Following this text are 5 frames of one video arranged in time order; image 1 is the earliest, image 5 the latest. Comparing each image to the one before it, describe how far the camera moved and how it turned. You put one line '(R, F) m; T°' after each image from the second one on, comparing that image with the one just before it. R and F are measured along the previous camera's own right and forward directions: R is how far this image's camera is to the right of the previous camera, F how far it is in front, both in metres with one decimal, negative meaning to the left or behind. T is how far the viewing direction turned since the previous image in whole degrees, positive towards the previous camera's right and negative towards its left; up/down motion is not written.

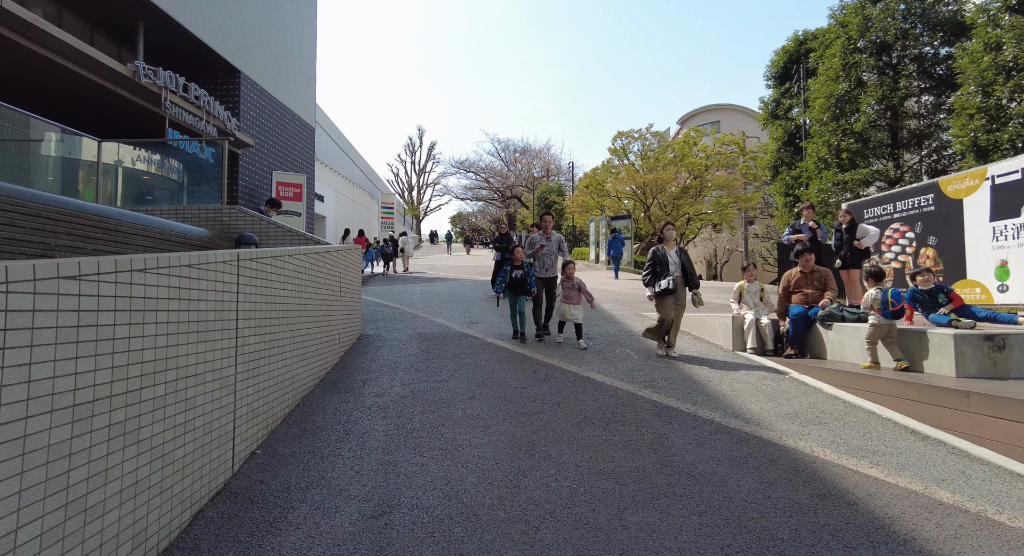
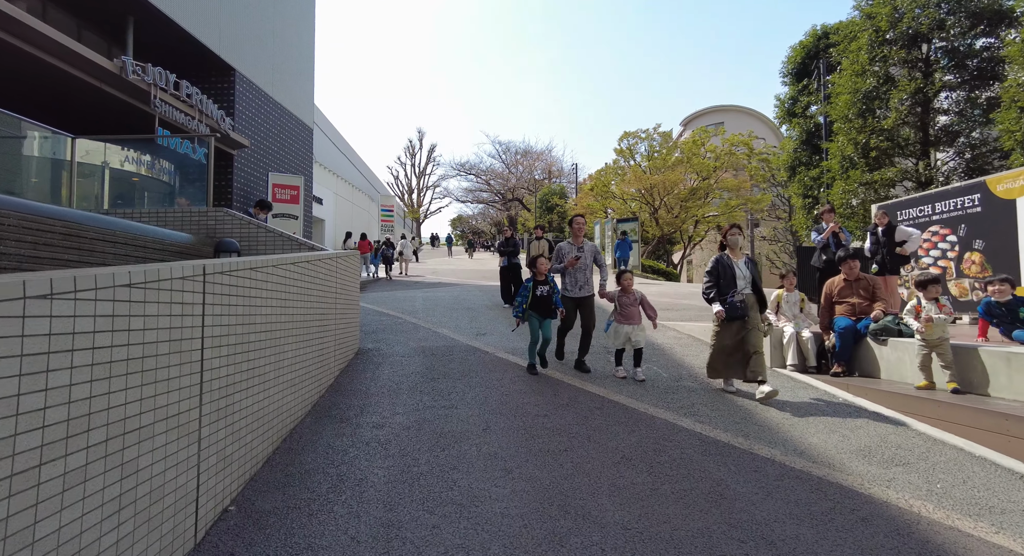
(-0.2, +0.6) m; 0°
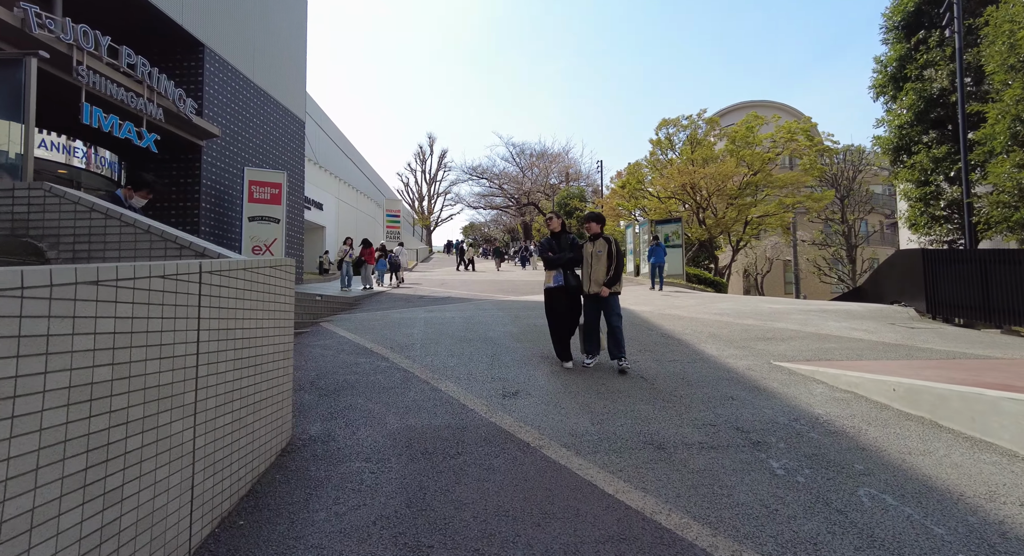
(-0.4, +2.9) m; -2°
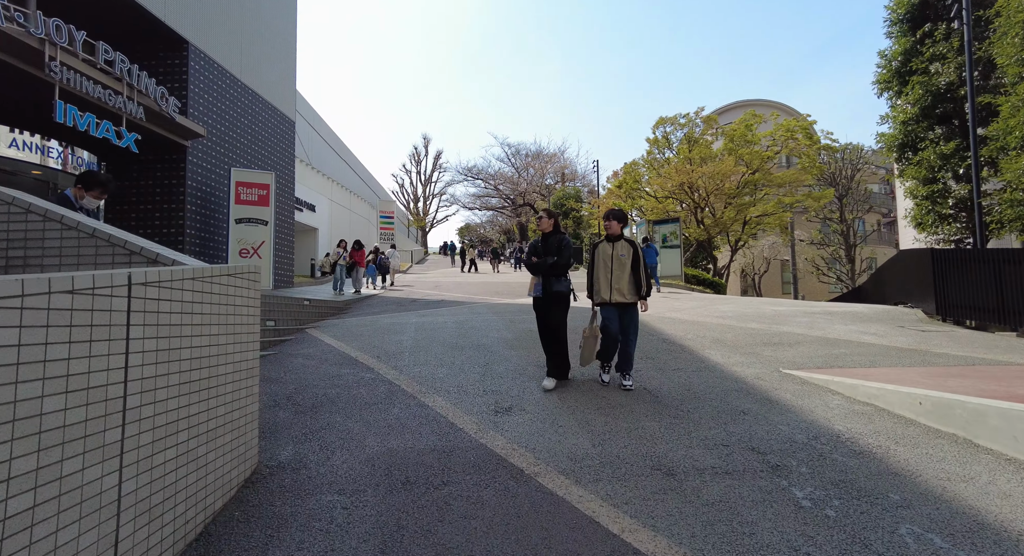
(0.0, +0.4) m; 0°
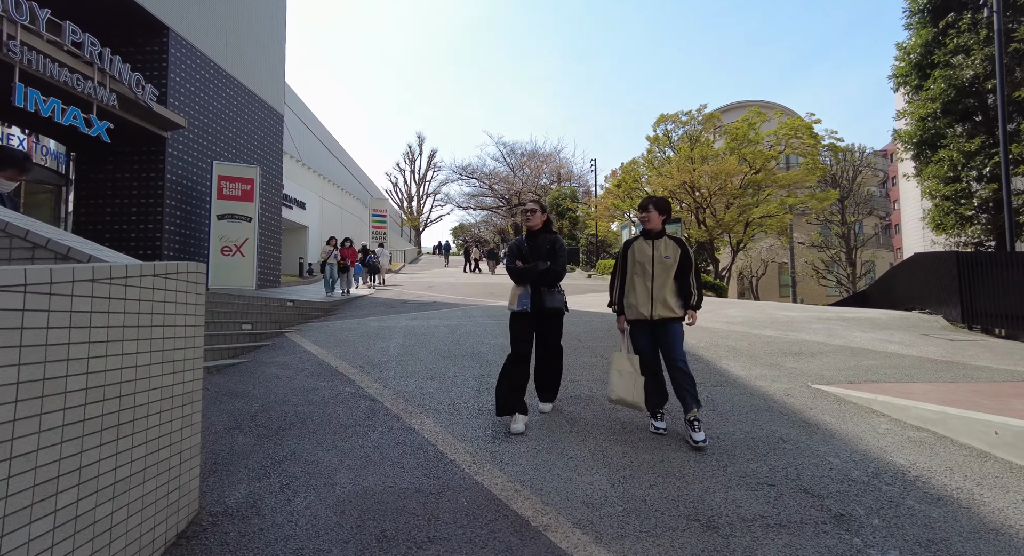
(-0.1, +0.6) m; +1°
